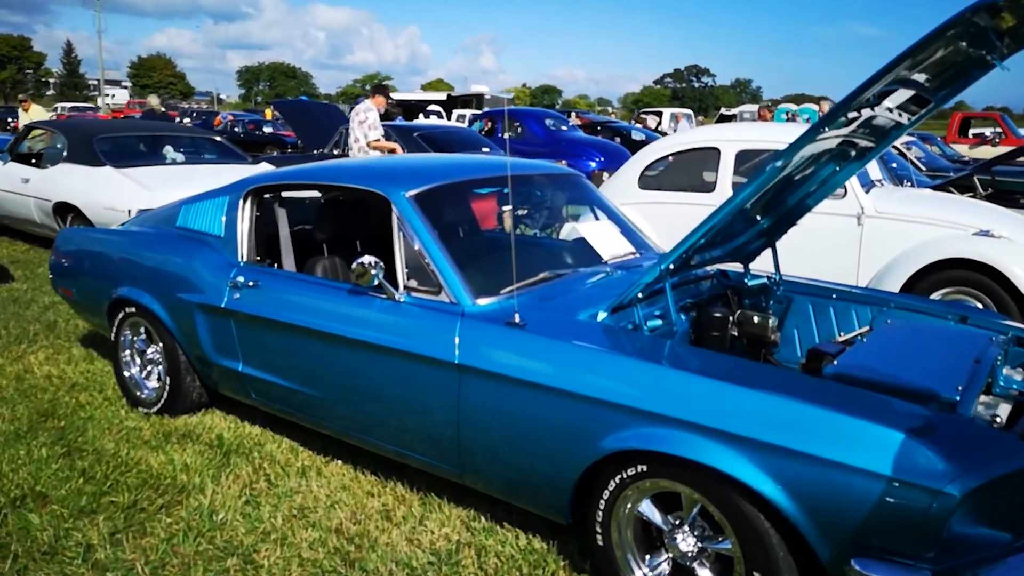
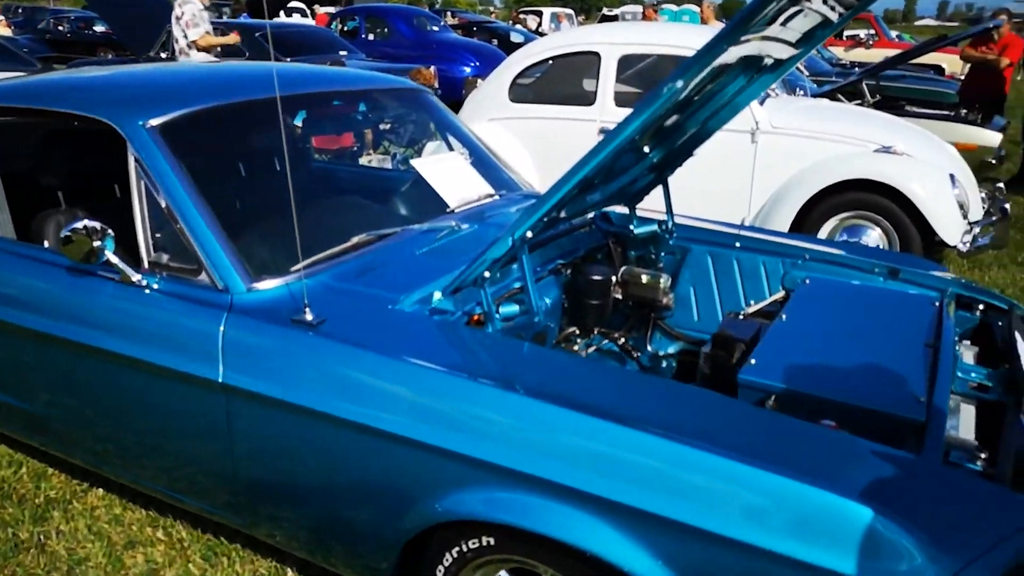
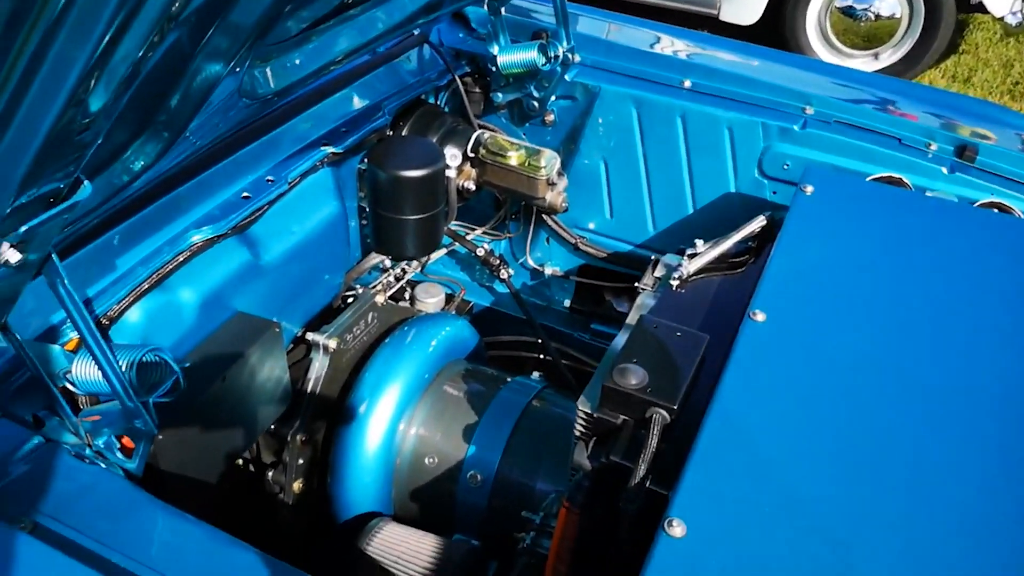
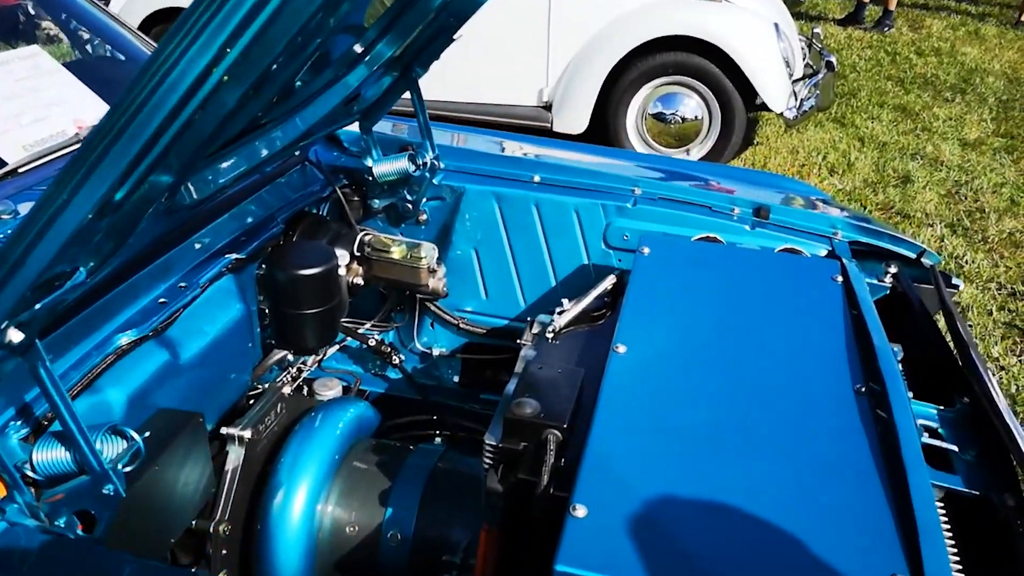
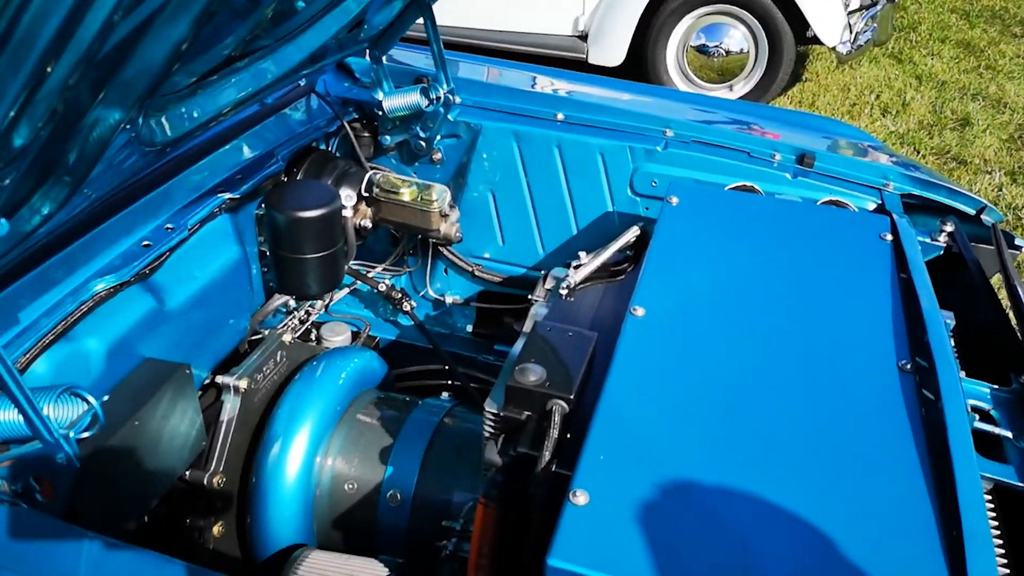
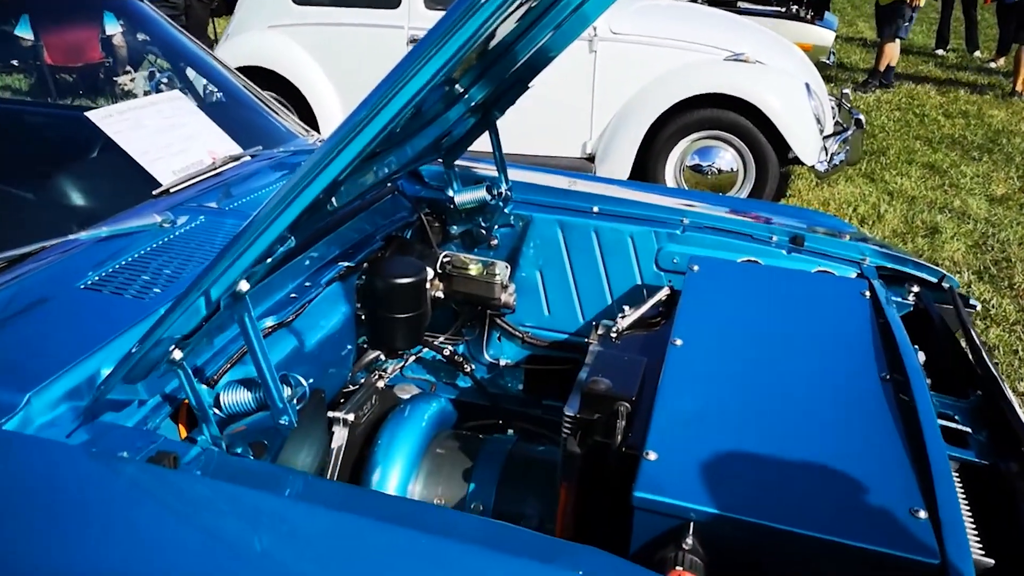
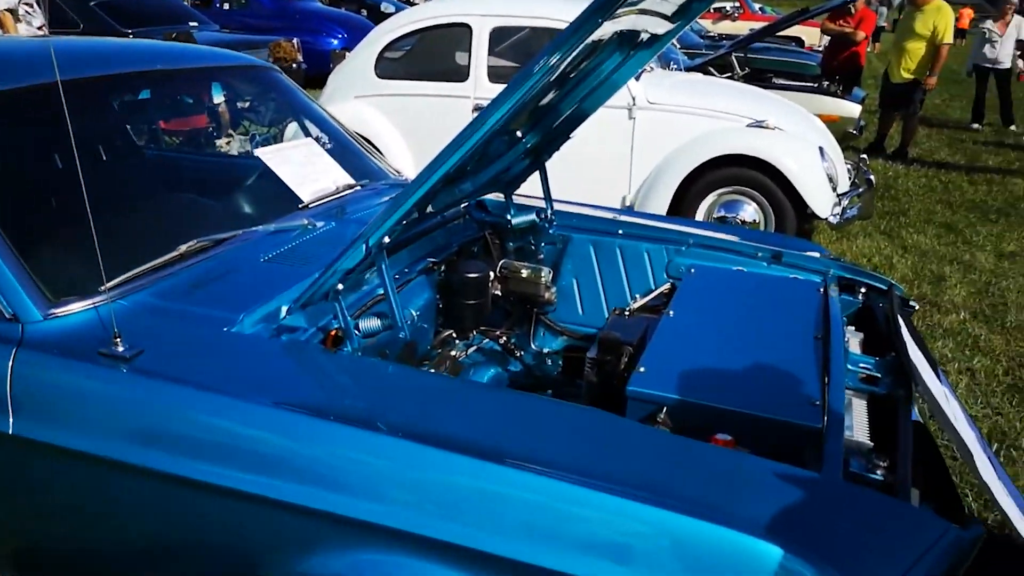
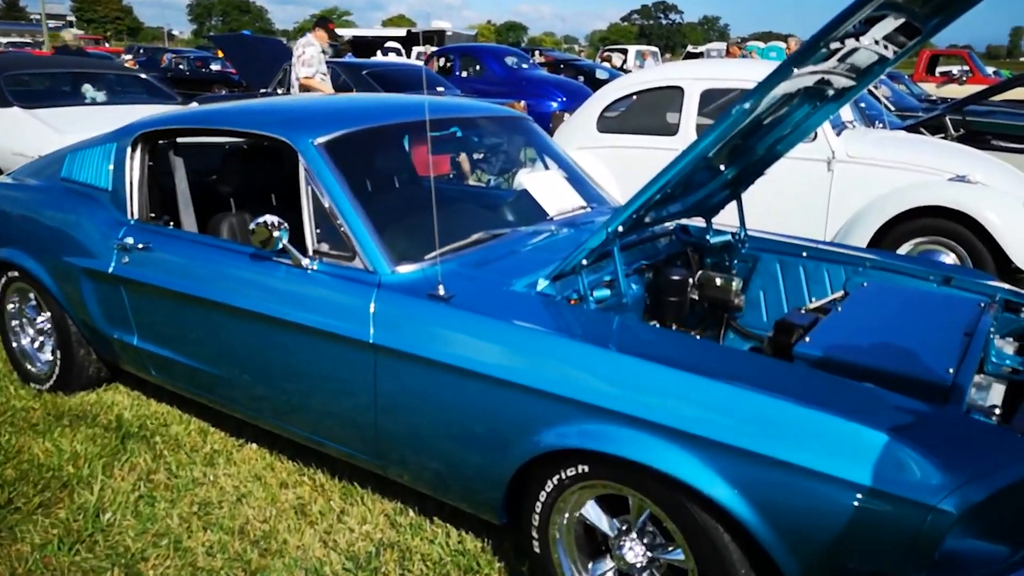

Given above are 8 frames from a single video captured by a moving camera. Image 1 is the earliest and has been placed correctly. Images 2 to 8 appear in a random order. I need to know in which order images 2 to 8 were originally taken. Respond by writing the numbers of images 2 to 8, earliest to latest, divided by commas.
8, 2, 7, 6, 4, 5, 3
